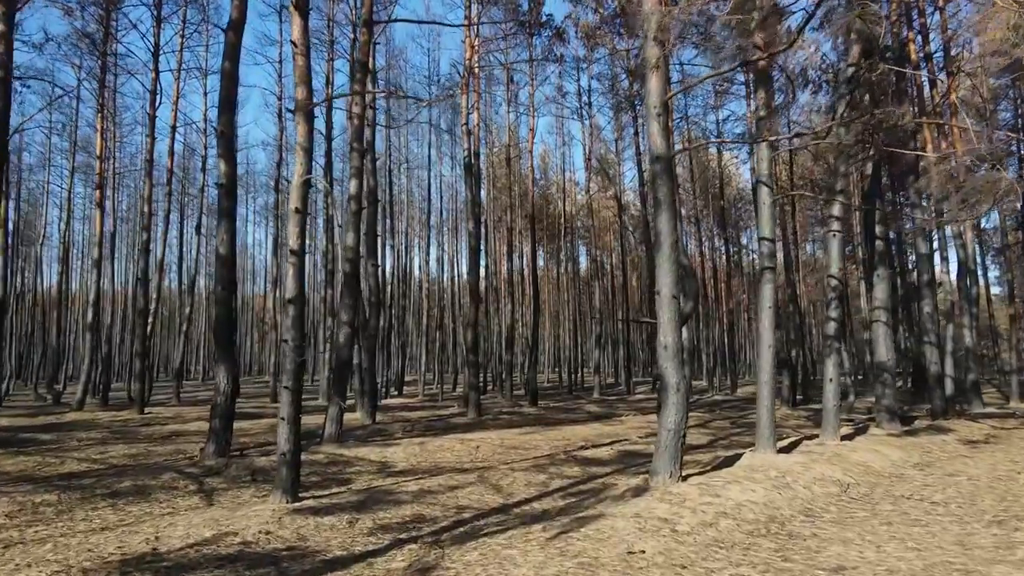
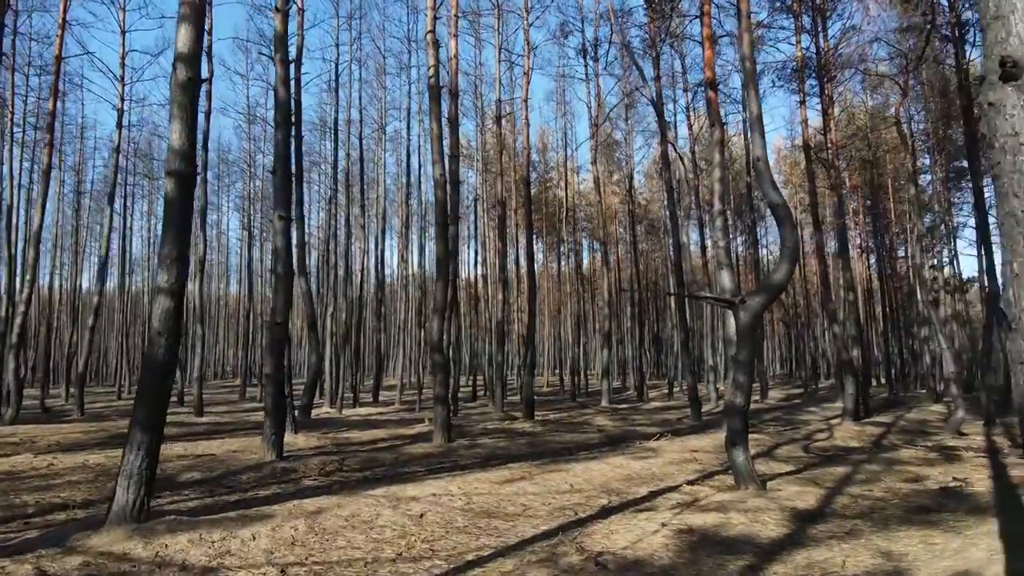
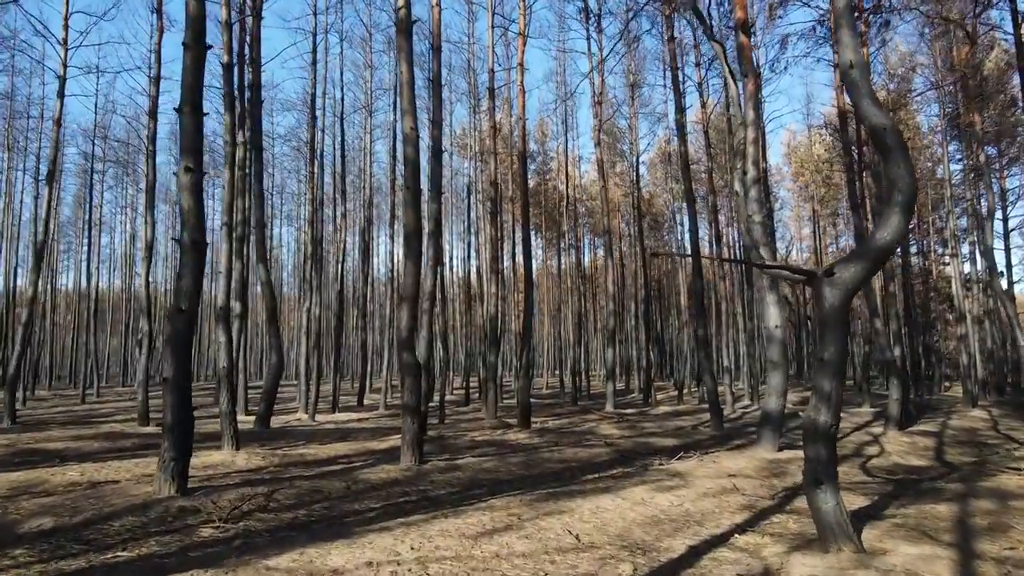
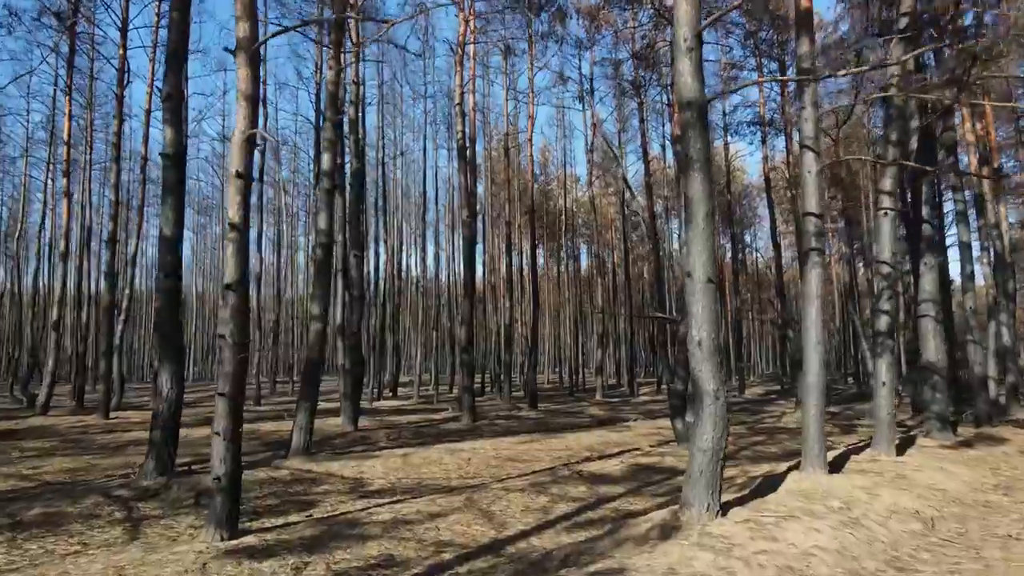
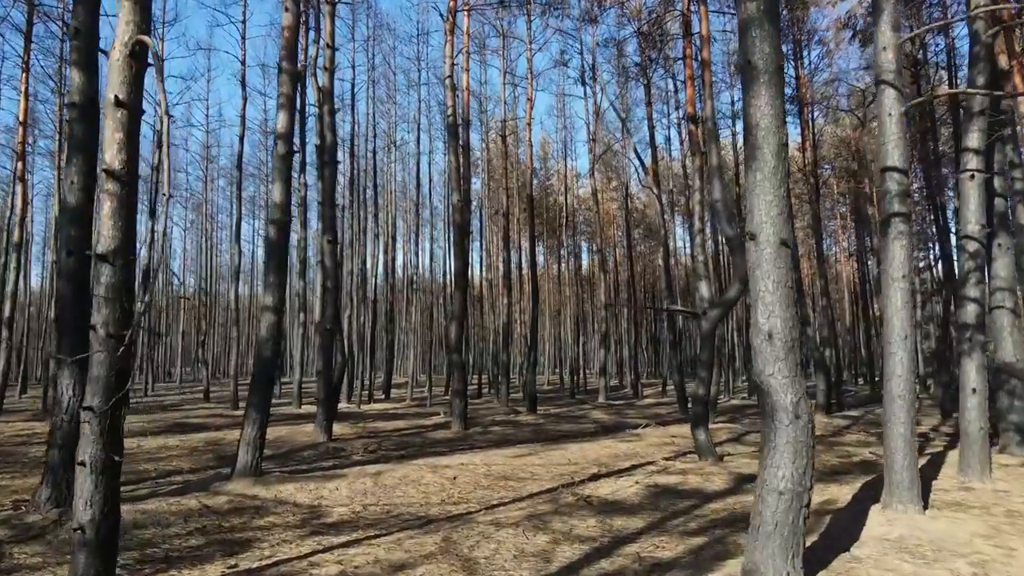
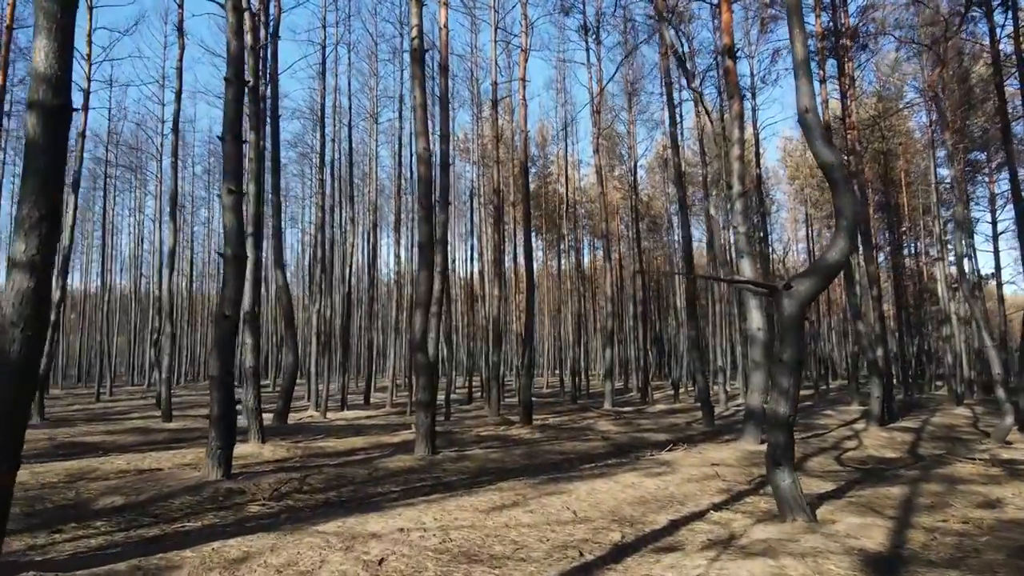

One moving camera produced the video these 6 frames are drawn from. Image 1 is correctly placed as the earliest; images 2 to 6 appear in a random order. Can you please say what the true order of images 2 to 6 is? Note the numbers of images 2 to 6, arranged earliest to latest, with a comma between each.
4, 5, 2, 6, 3
